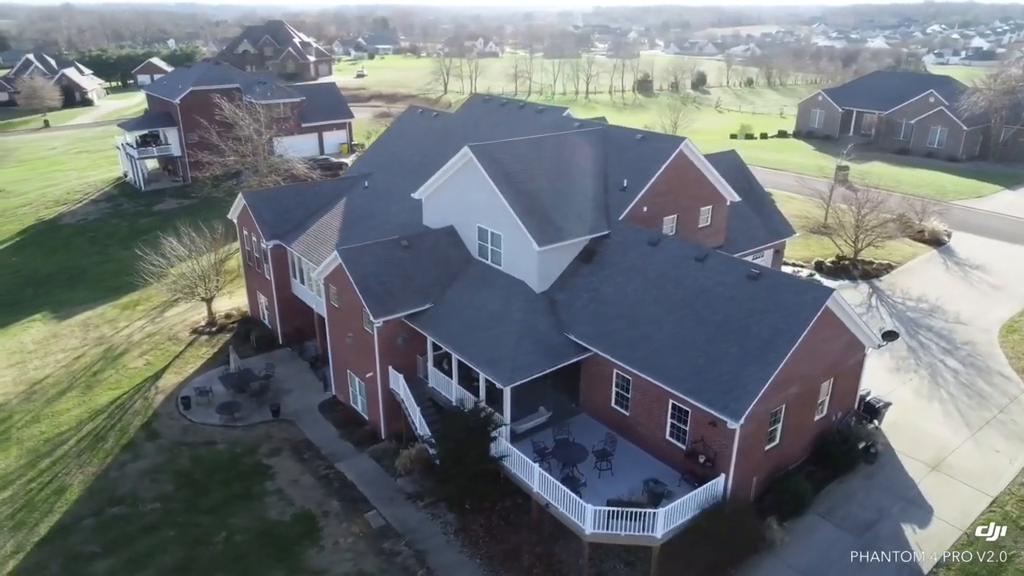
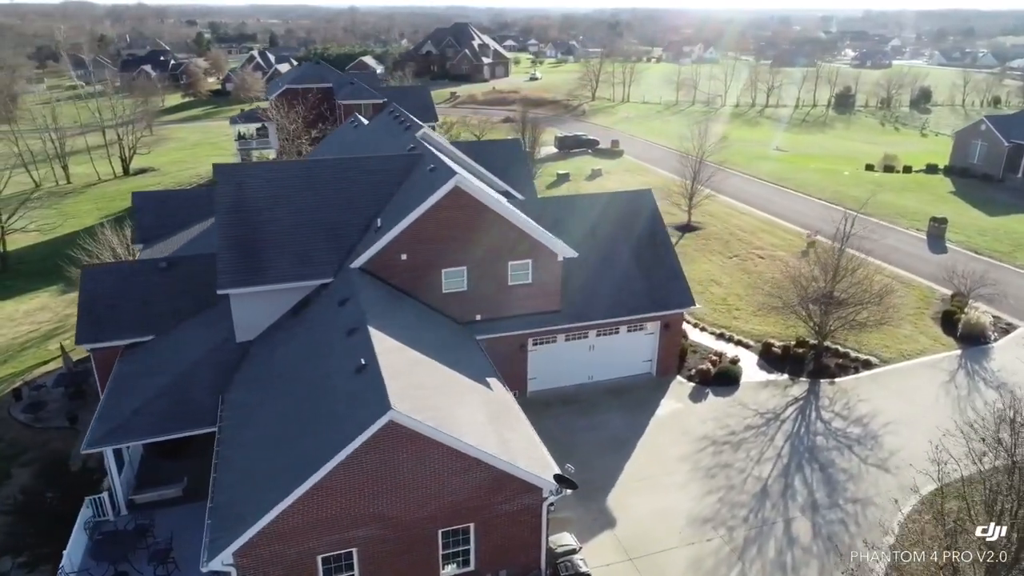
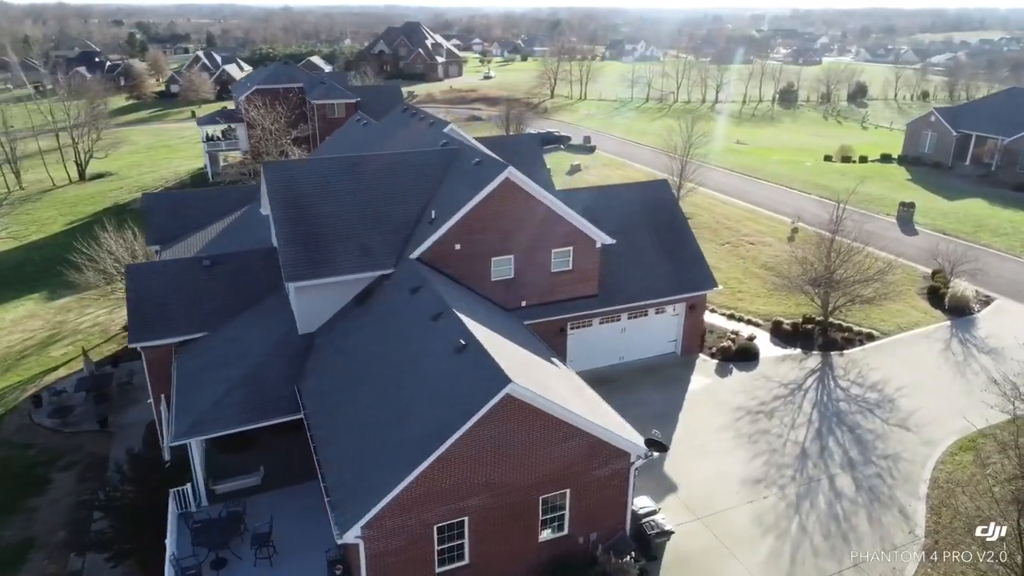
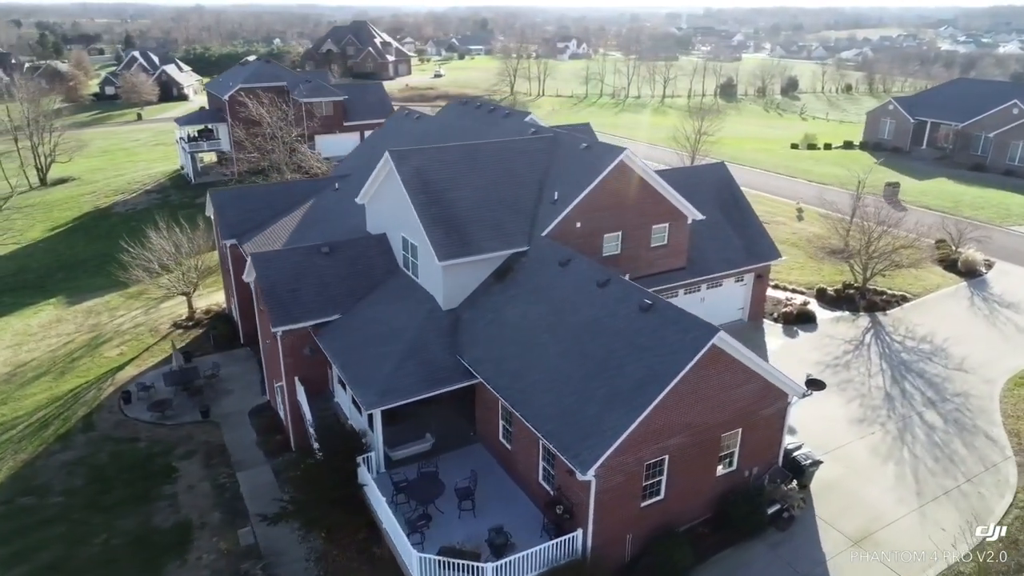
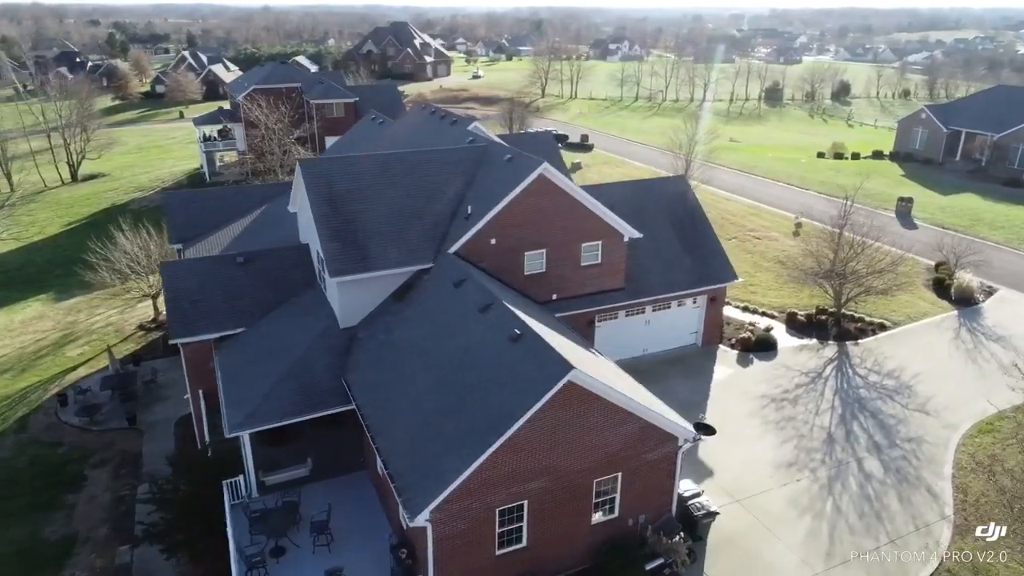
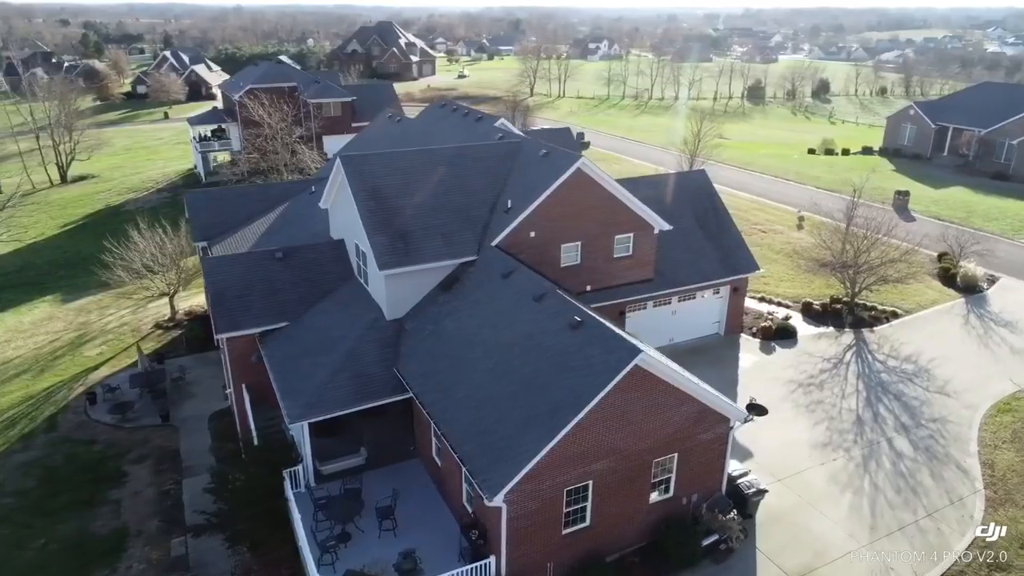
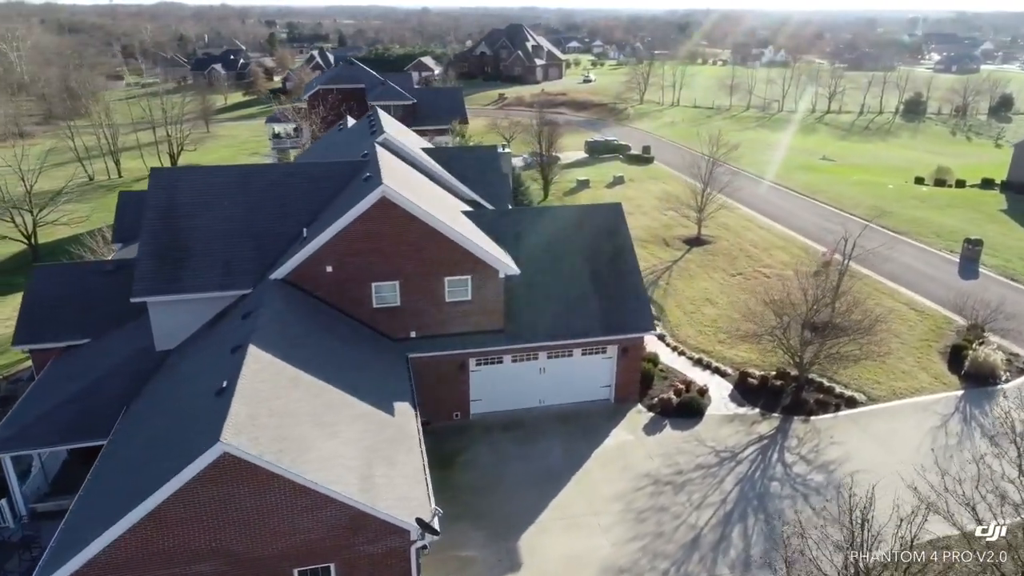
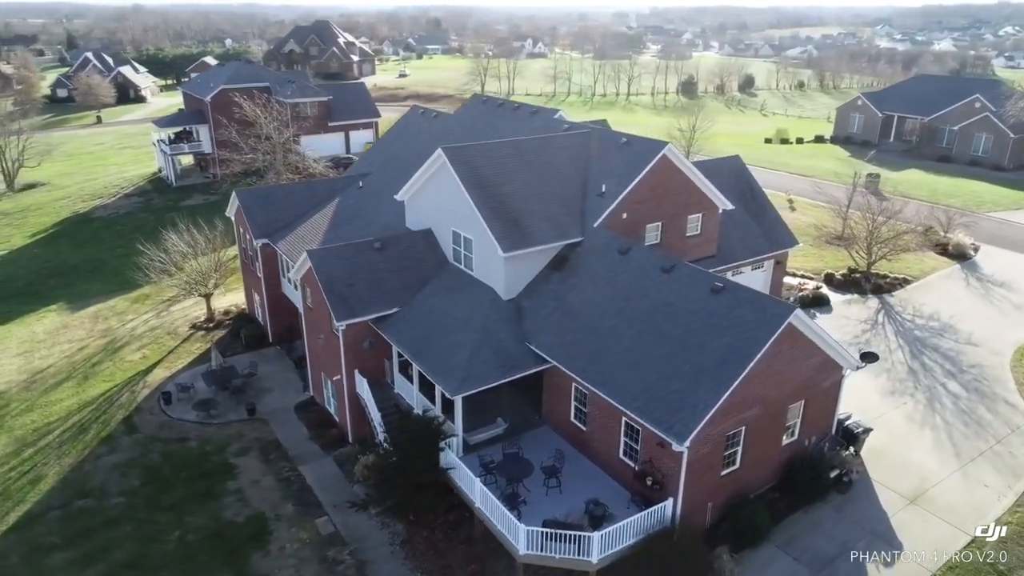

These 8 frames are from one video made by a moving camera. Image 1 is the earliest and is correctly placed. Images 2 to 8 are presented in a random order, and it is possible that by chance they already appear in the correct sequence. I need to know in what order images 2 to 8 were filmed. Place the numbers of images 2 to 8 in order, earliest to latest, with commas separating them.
8, 4, 6, 5, 3, 2, 7
